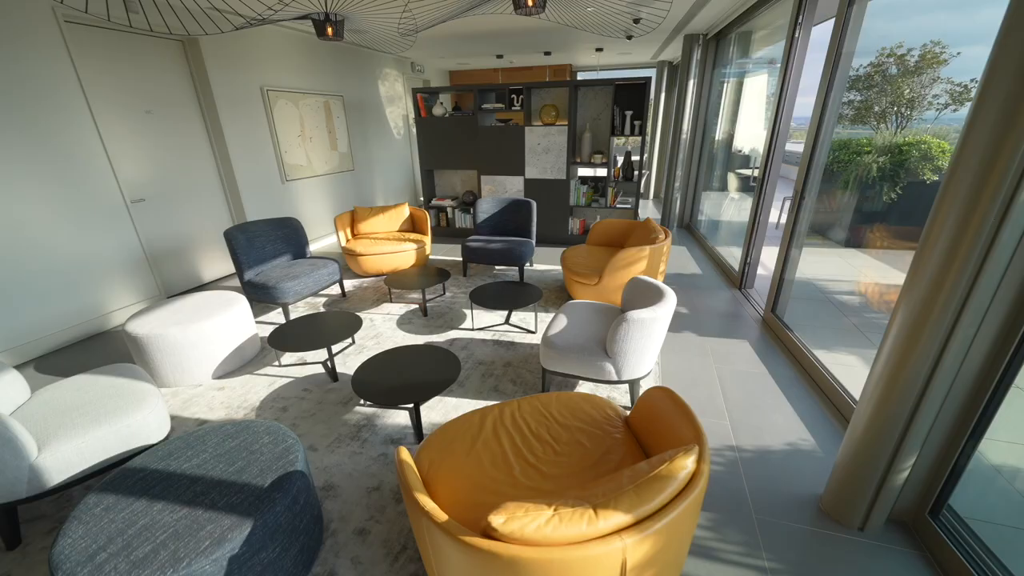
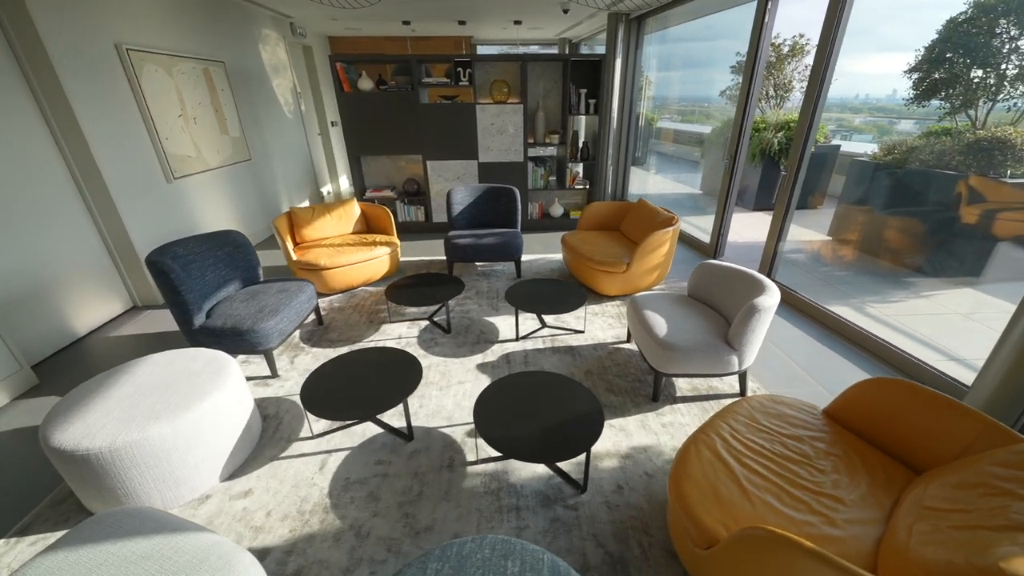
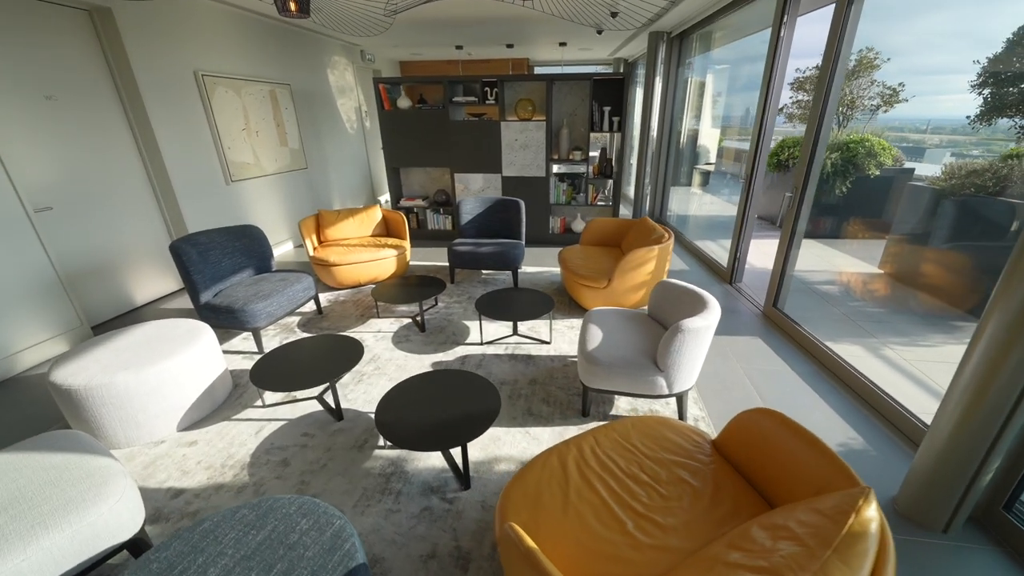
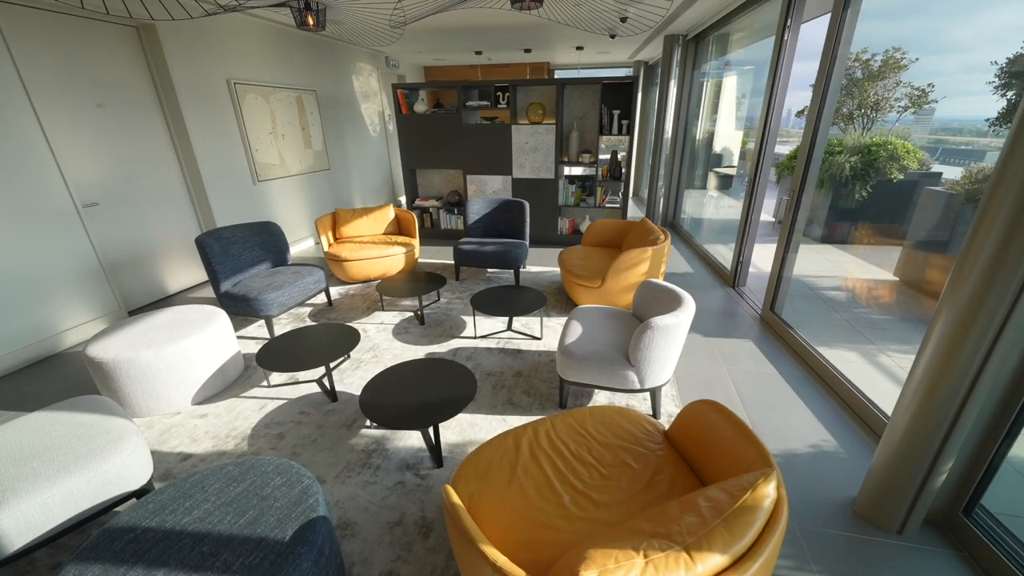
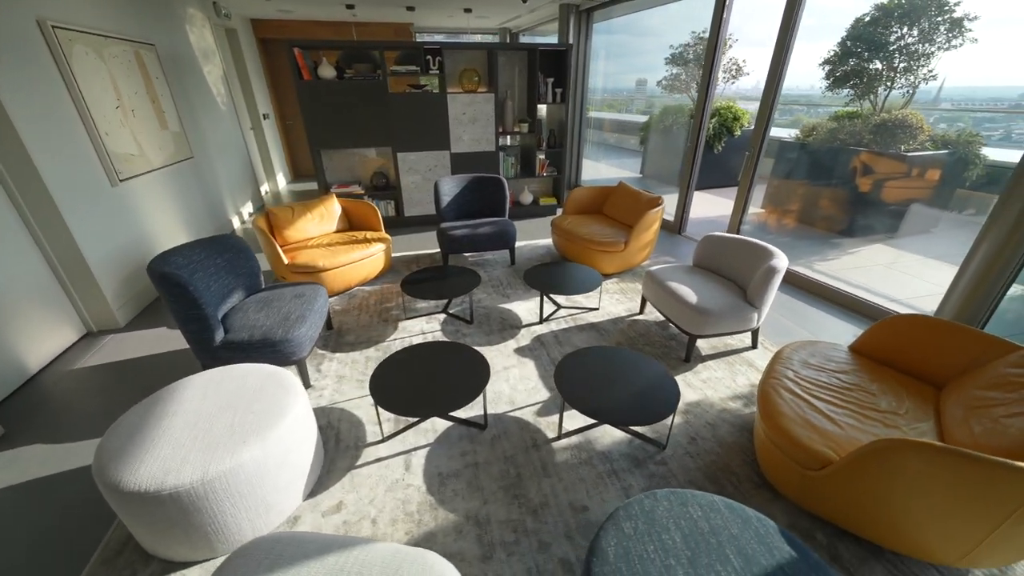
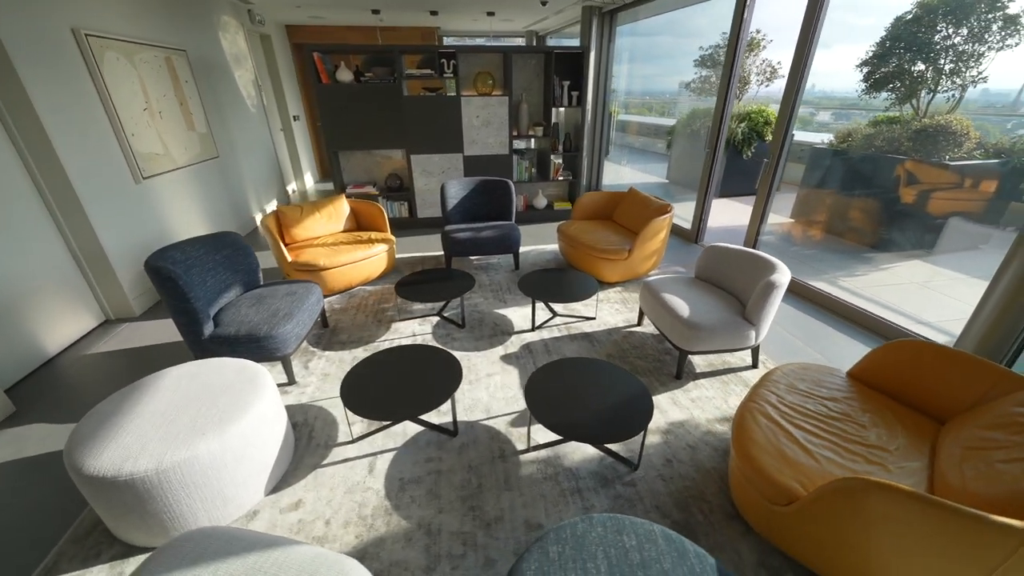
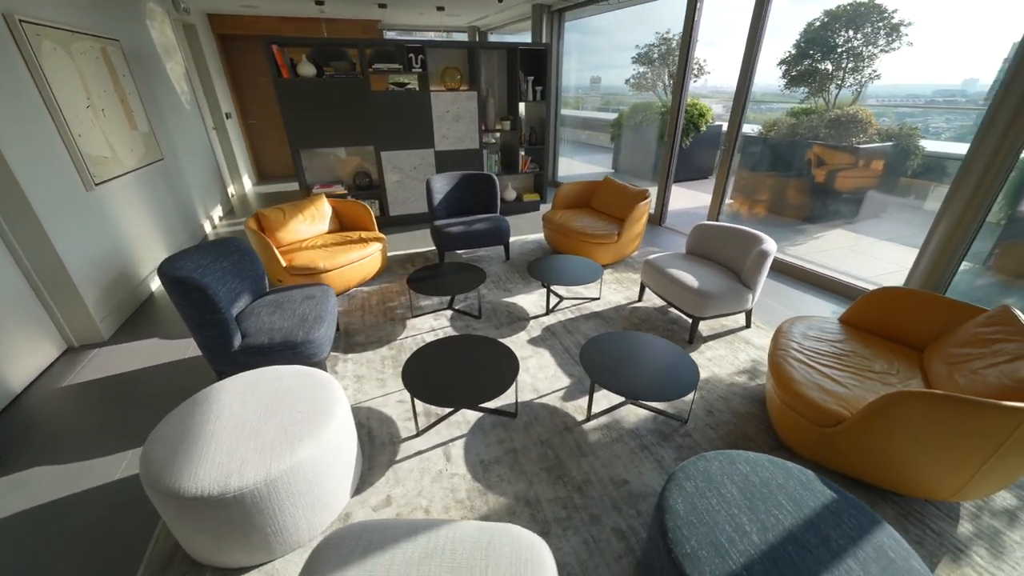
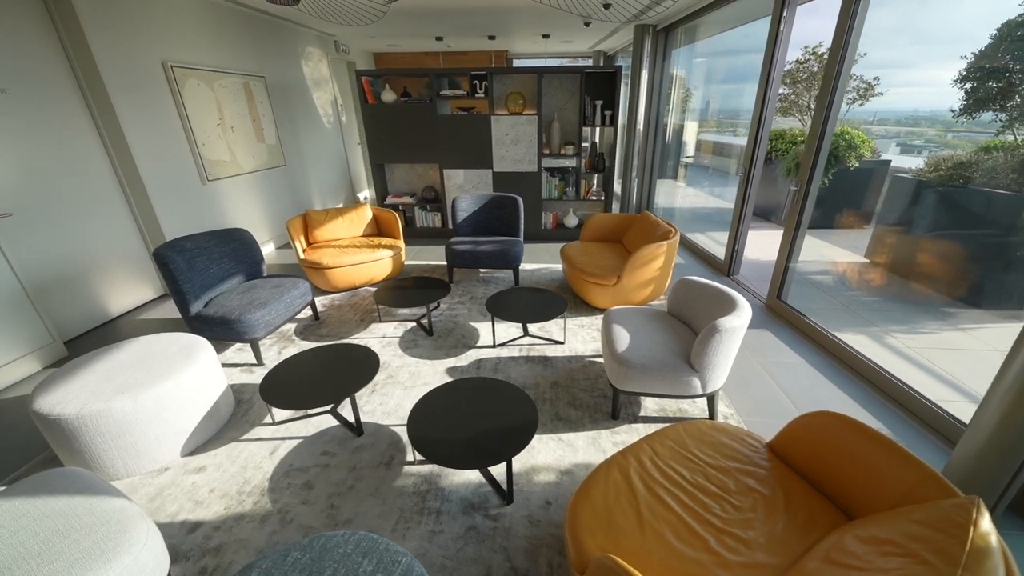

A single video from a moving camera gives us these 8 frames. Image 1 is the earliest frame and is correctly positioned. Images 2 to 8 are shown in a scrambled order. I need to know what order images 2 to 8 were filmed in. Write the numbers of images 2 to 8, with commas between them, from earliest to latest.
4, 3, 8, 2, 6, 5, 7
